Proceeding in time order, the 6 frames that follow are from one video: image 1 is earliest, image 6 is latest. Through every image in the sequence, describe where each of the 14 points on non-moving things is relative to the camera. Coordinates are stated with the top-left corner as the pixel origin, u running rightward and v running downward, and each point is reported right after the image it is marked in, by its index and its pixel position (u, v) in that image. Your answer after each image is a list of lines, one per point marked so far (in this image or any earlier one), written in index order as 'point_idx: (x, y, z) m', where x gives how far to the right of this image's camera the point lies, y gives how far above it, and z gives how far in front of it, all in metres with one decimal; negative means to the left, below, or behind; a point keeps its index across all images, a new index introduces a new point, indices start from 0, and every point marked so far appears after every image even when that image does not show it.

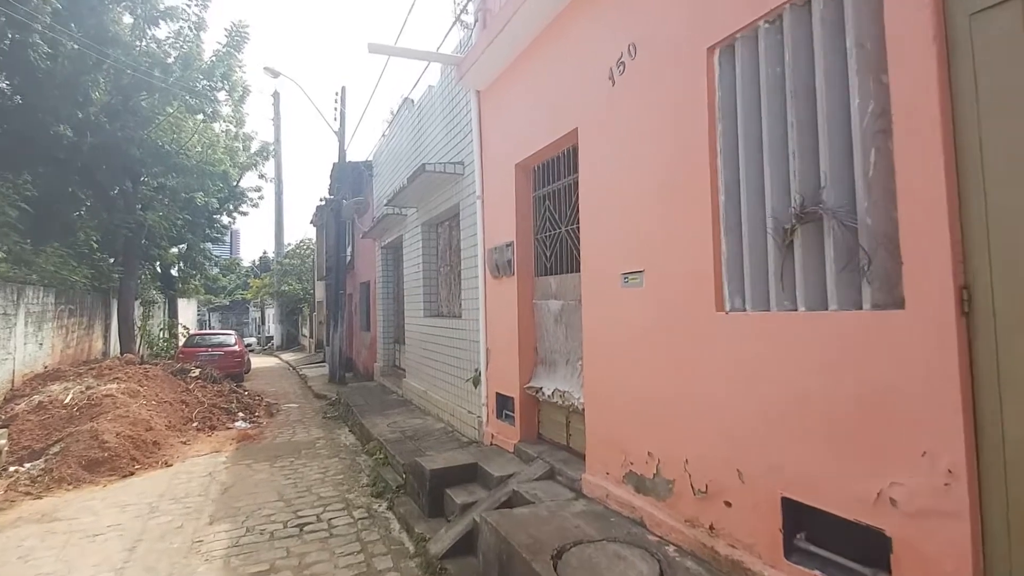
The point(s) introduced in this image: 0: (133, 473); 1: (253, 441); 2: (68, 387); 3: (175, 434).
0: (-4.5, -2.2, +6.0) m
1: (-3.8, -2.3, +7.5) m
2: (-6.6, -1.5, +7.4) m
3: (-4.8, -2.1, +7.2) m
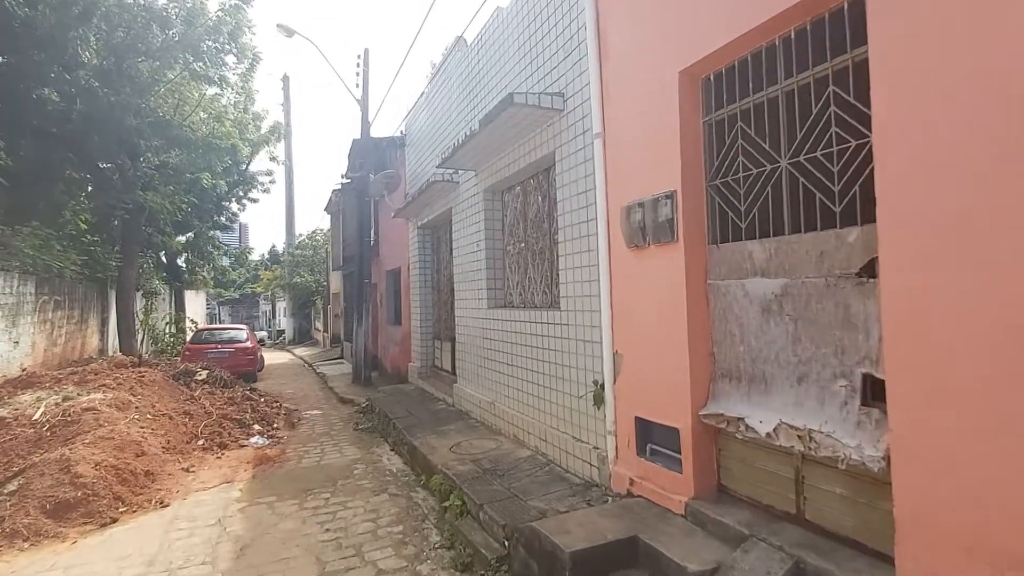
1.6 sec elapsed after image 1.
0: (-3.5, -2.0, +4.4) m
1: (-2.8, -2.1, +5.9) m
2: (-5.5, -1.3, +5.9) m
3: (-3.8, -1.9, +5.6) m
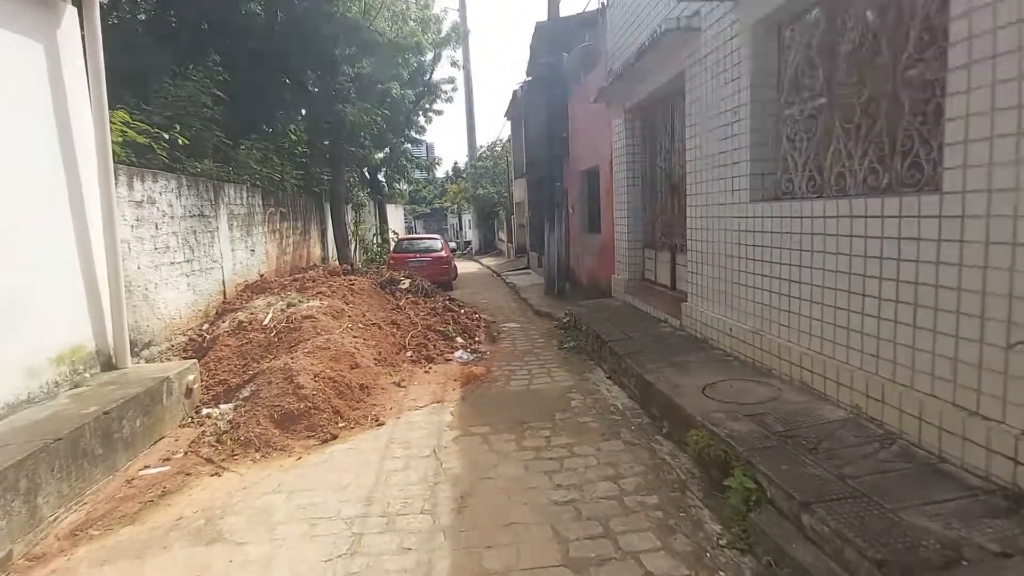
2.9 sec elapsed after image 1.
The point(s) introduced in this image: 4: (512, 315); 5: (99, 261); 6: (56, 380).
0: (-1.4, -1.2, +4.1) m
1: (-0.3, -1.0, +5.3) m
2: (-2.9, -0.2, +6.1) m
3: (-1.3, -0.9, +5.4) m
4: (0.0, -0.5, +9.3) m
5: (-3.6, +0.2, +4.4) m
6: (-3.5, -0.7, +3.9) m
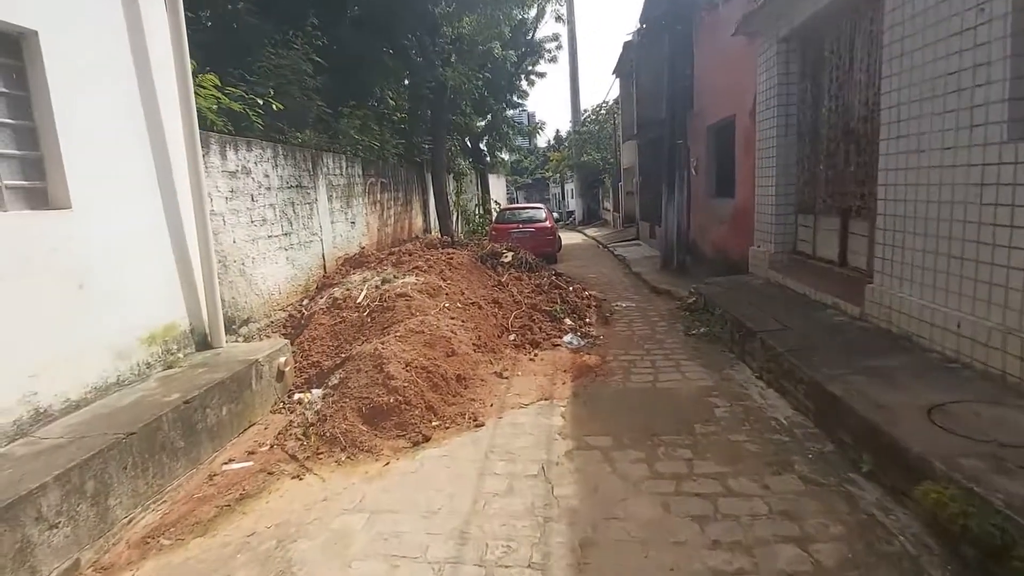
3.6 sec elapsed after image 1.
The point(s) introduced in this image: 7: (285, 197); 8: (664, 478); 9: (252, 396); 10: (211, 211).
0: (-0.6, -1.1, +3.5) m
1: (+0.8, -0.8, +4.5) m
2: (-1.7, +0.1, +5.7) m
3: (-0.2, -0.6, +4.7) m
4: (+1.9, -0.1, +8.3) m
5: (-2.6, +0.4, +4.1) m
6: (-2.7, -0.5, +3.7) m
7: (-2.6, +1.0, +5.7) m
8: (+0.9, -1.1, +2.9) m
9: (-2.0, -0.8, +3.9) m
10: (-2.7, +0.7, +4.5) m
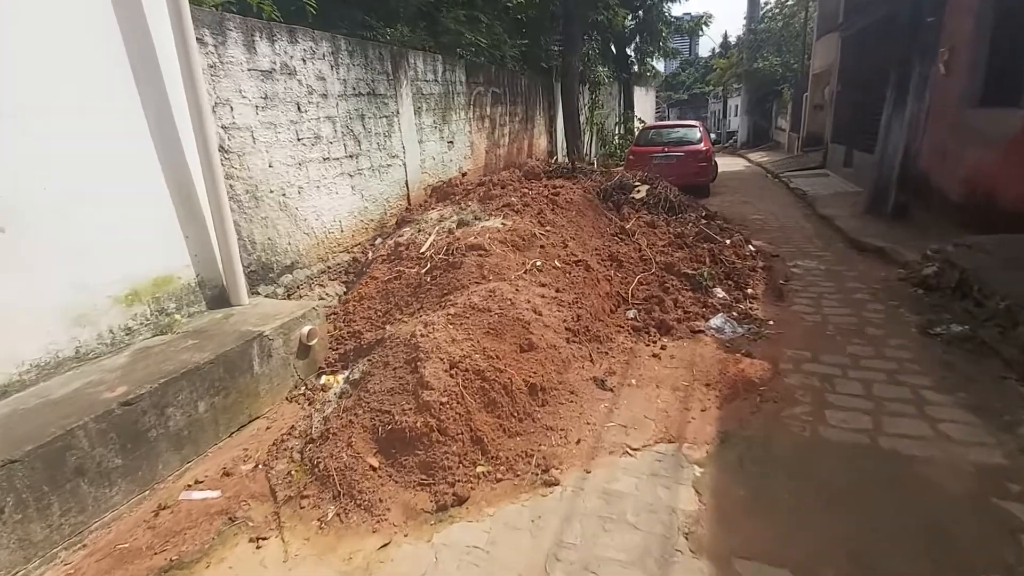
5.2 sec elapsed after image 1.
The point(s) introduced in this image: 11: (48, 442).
0: (-0.2, -0.9, +2.2) m
1: (+1.4, -0.7, +2.7) m
2: (-0.6, +0.6, +4.3) m
3: (+0.5, -0.4, +3.2) m
4: (+3.5, +0.5, +5.9) m
5: (-2.0, +0.8, +3.1) m
6: (-2.1, -0.2, +2.8) m
7: (-1.4, +1.6, +4.4) m
8: (+1.0, -1.2, +1.2) m
9: (-1.5, -0.5, +2.8) m
10: (-1.9, +1.1, +3.4) m
11: (-1.8, -0.6, +2.0) m
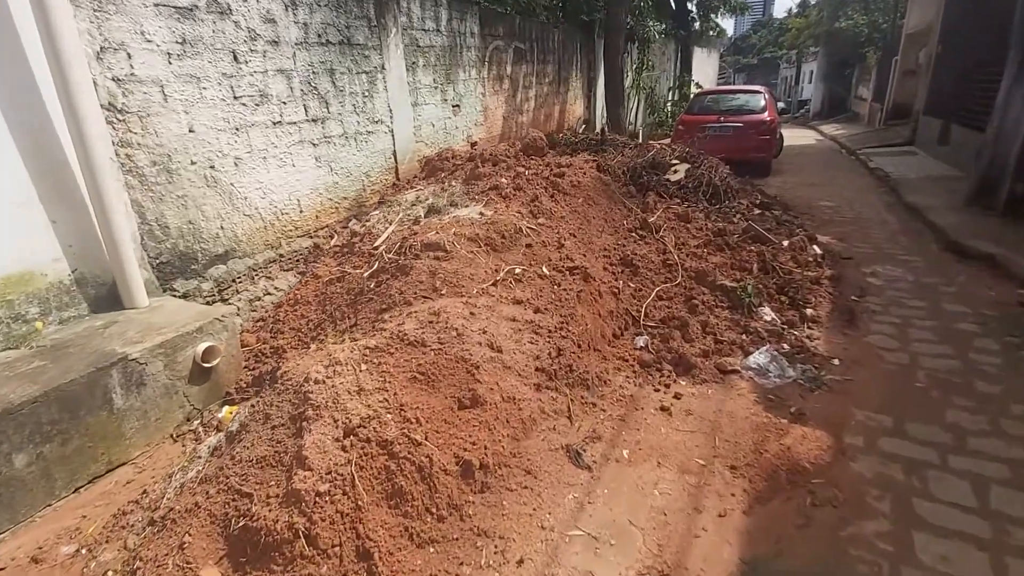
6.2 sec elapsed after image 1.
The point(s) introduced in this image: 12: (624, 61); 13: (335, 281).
0: (-0.5, -1.1, +1.4) m
1: (+1.1, -0.9, +1.8) m
2: (-0.7, +0.6, +3.5) m
3: (+0.3, -0.5, +2.3) m
4: (+3.5, +0.4, +4.7) m
5: (-2.1, +0.8, +2.4) m
6: (-2.4, -0.2, +2.2) m
7: (-1.4, +1.6, +3.6) m
8: (+0.6, -1.4, +0.4) m
9: (-1.7, -0.6, +2.2) m
10: (-2.0, +1.1, +2.6) m
11: (-2.2, -0.7, +1.4) m
12: (+2.1, +4.3, +9.5) m
13: (-1.0, 0.0, +2.9) m
